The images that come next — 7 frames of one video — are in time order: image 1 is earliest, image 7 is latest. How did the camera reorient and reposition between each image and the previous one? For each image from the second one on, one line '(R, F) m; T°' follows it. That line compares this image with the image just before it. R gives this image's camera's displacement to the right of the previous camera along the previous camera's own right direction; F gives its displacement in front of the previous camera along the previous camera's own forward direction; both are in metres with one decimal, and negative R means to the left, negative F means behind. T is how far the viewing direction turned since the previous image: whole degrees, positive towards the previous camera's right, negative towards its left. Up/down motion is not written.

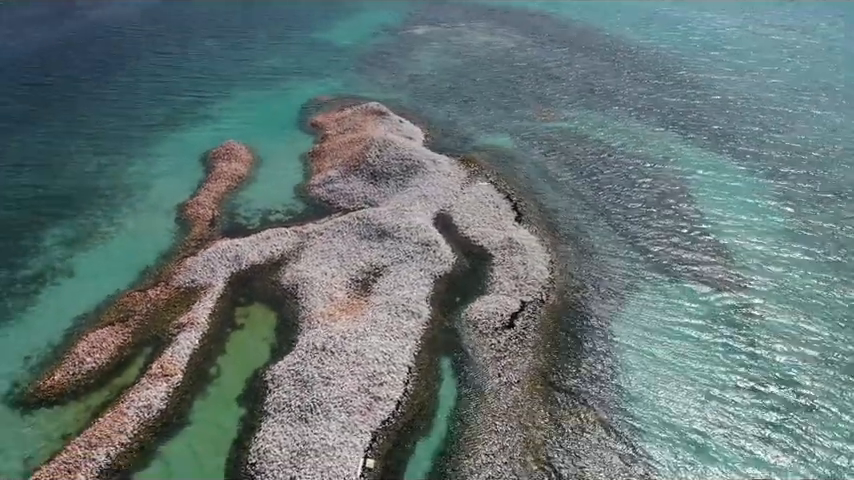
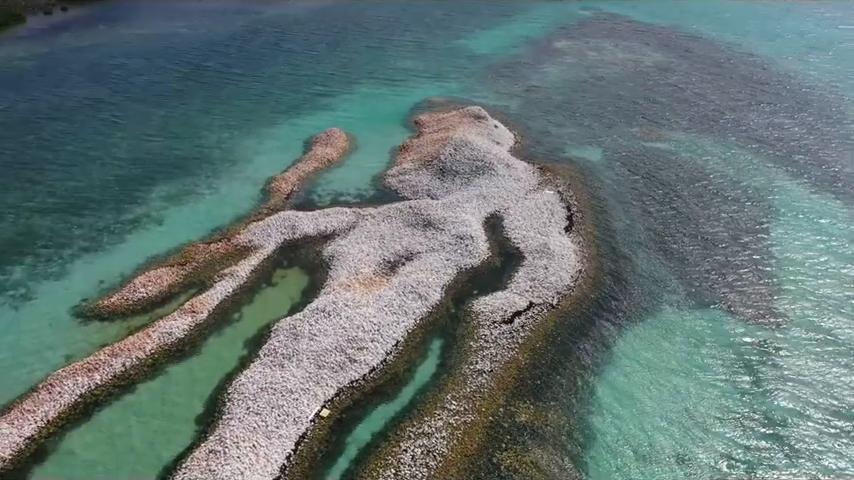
(+6.8, -1.1) m; -14°
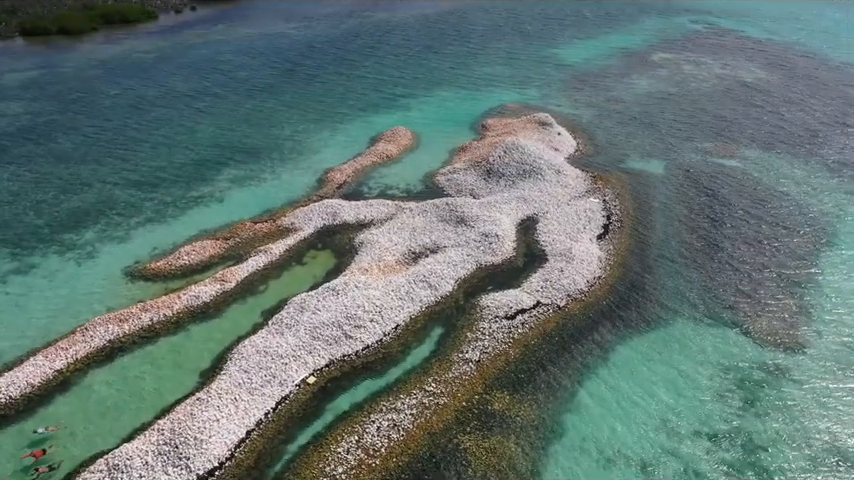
(+4.7, -0.9) m; -9°
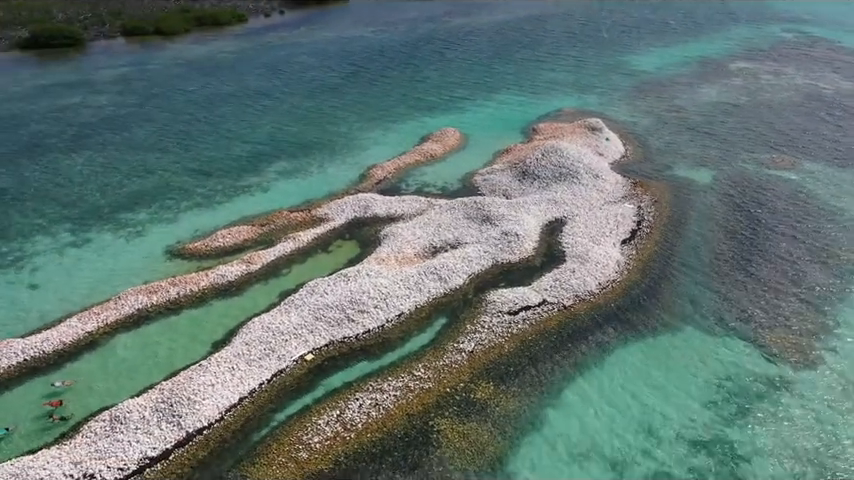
(+3.8, -0.8) m; -7°
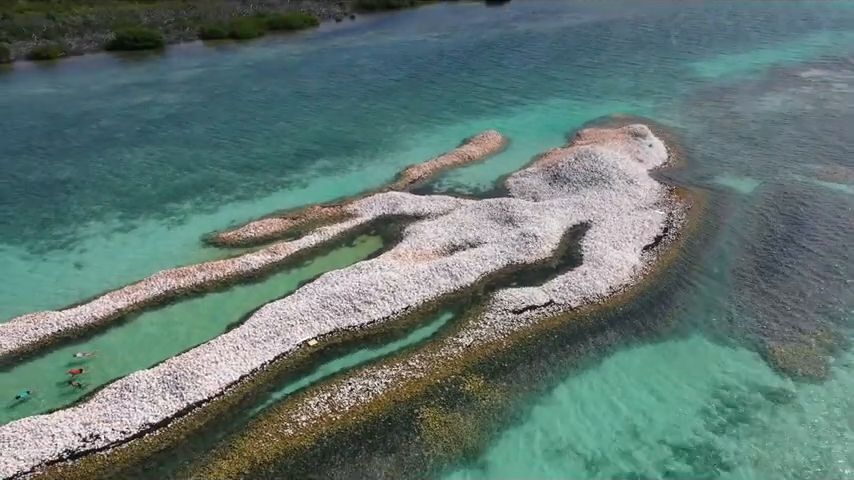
(+3.2, -0.7) m; -6°
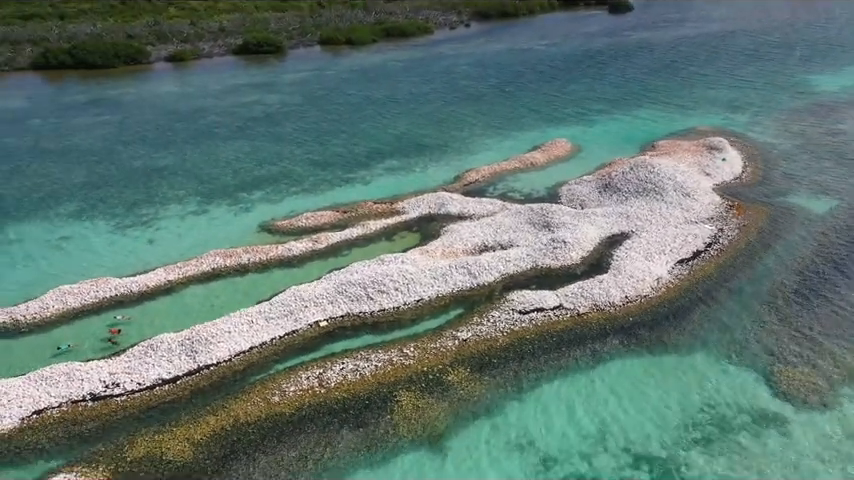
(+5.6, -1.0) m; -11°
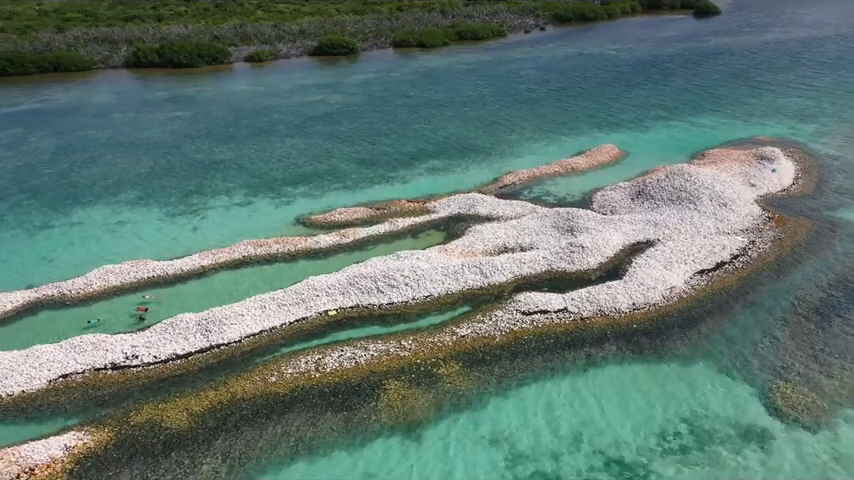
(+3.8, -0.8) m; -7°
